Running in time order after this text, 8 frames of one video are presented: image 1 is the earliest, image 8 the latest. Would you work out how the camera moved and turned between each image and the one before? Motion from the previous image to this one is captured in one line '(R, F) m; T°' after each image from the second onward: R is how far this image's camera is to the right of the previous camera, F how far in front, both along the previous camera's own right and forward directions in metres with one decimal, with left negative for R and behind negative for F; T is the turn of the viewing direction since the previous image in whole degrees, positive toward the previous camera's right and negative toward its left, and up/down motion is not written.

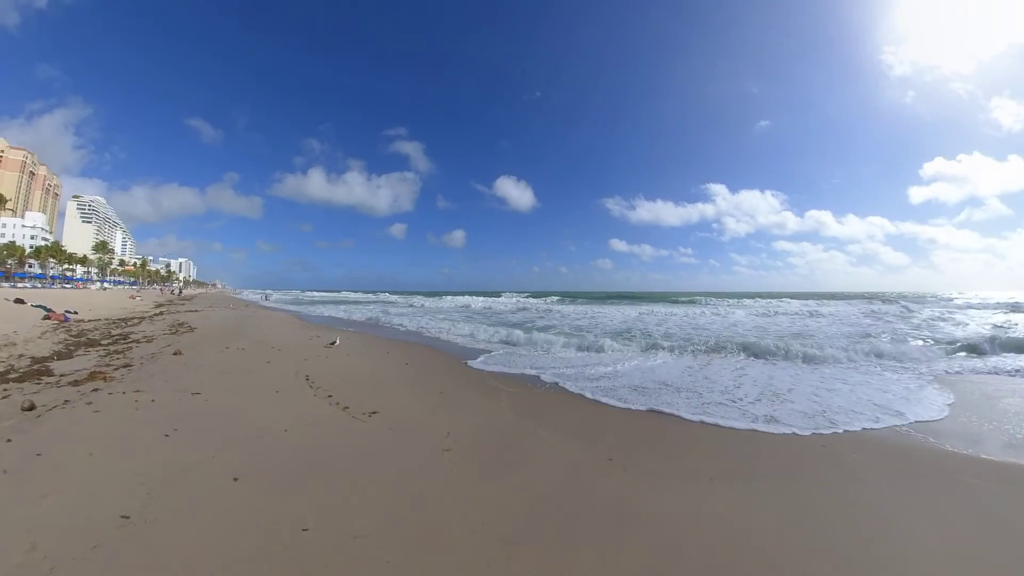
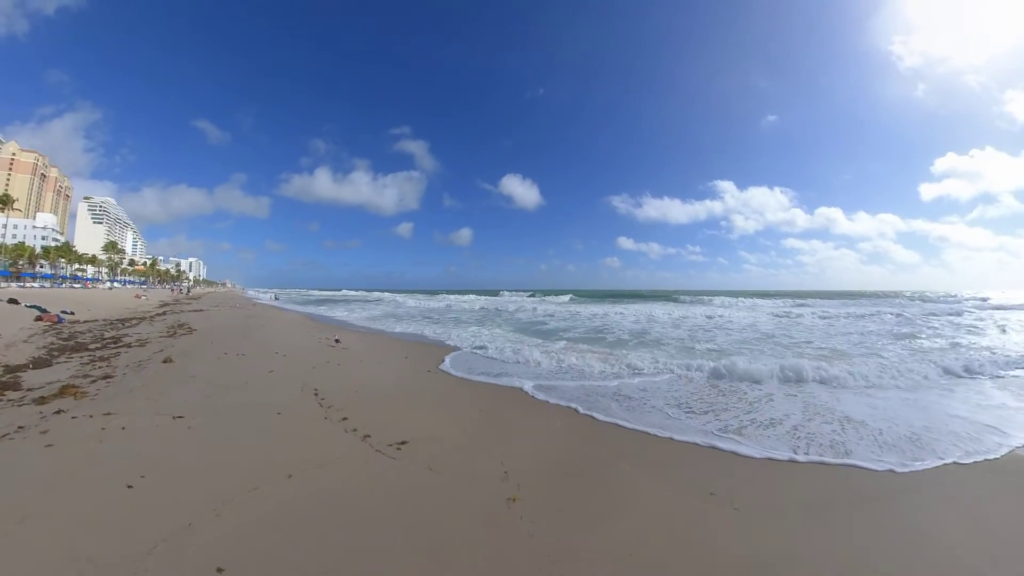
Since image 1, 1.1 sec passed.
(-0.3, +0.8) m; -1°
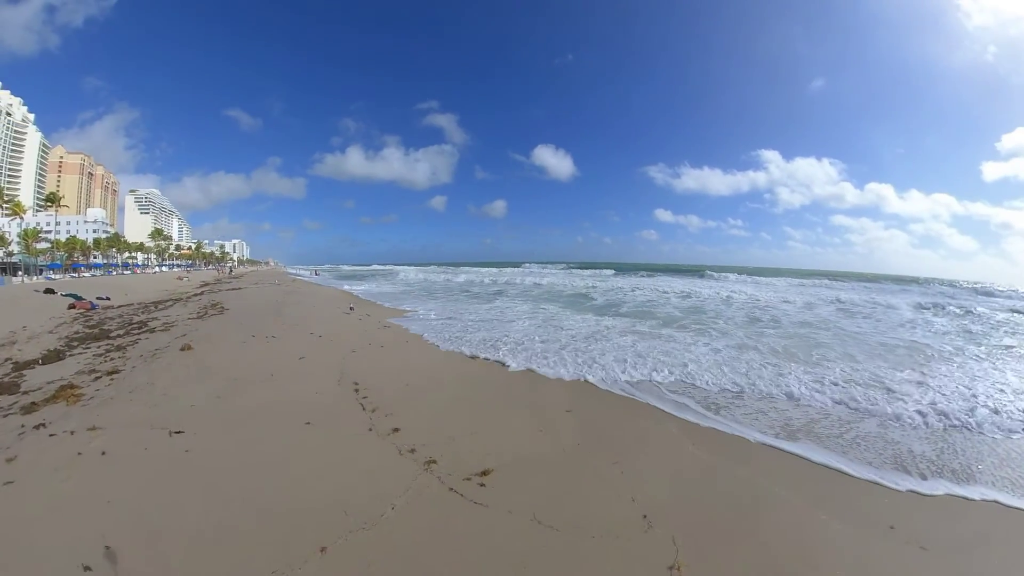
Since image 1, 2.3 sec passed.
(-0.4, +1.0) m; -4°
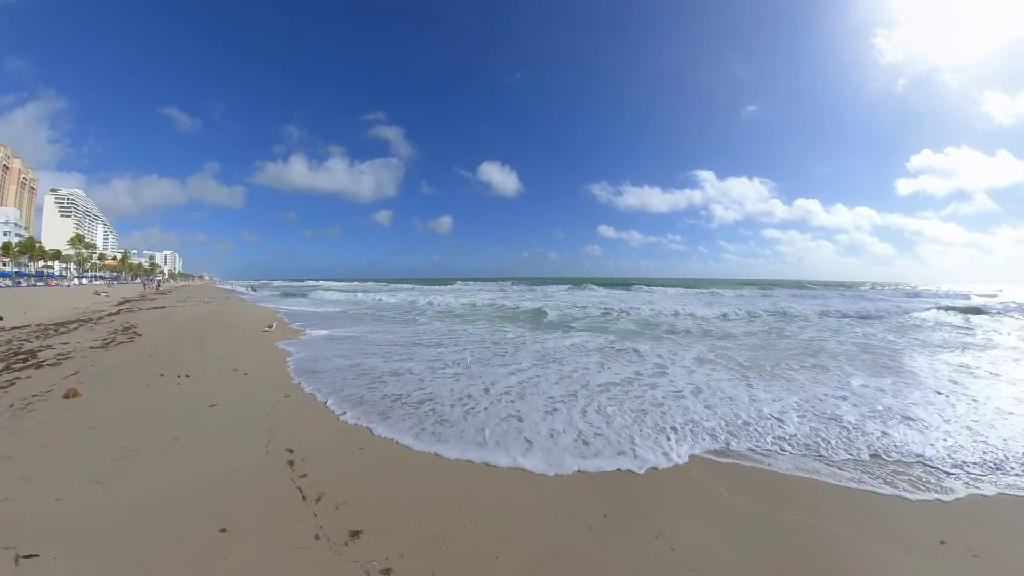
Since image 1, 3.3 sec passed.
(-0.2, +0.7) m; +6°
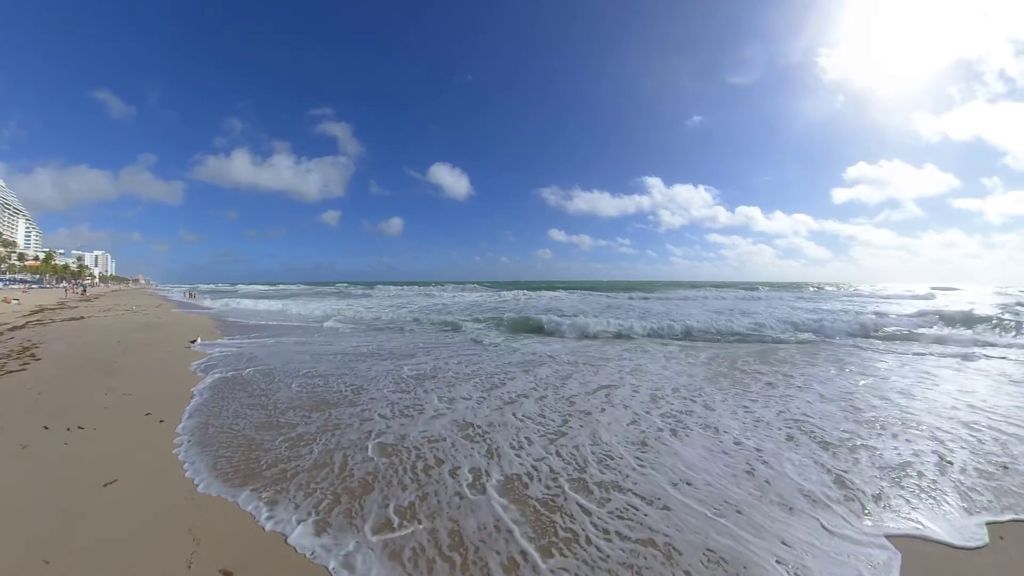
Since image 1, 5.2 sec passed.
(-0.4, +1.0) m; +5°
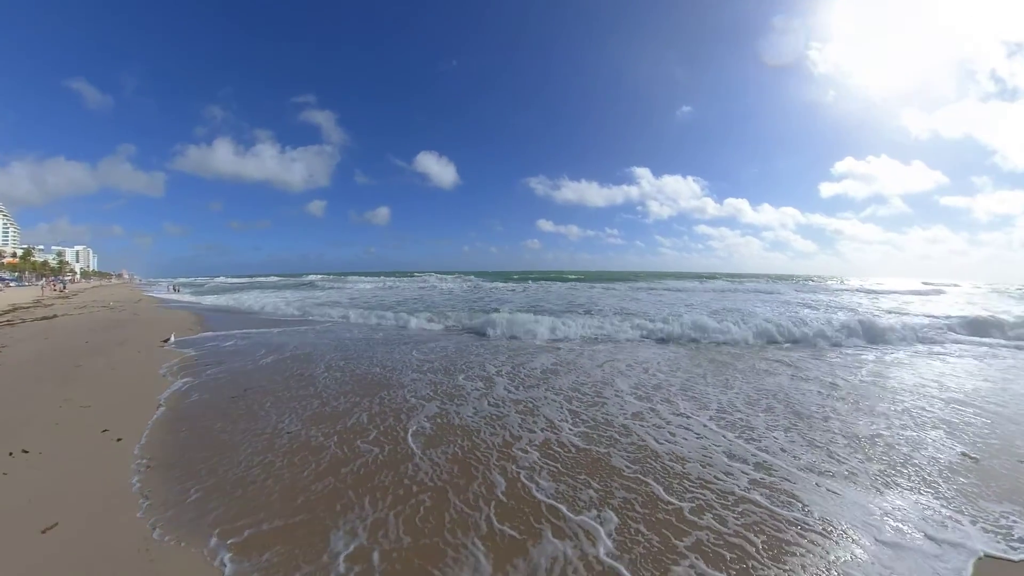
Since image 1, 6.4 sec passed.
(-0.1, +0.5) m; +1°
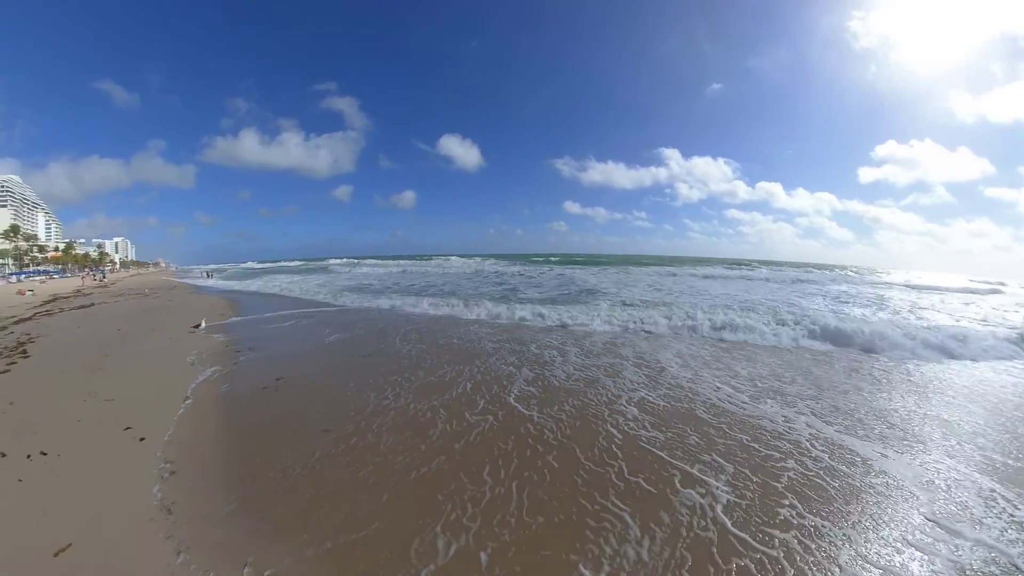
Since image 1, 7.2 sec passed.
(-0.2, +0.5) m; -3°
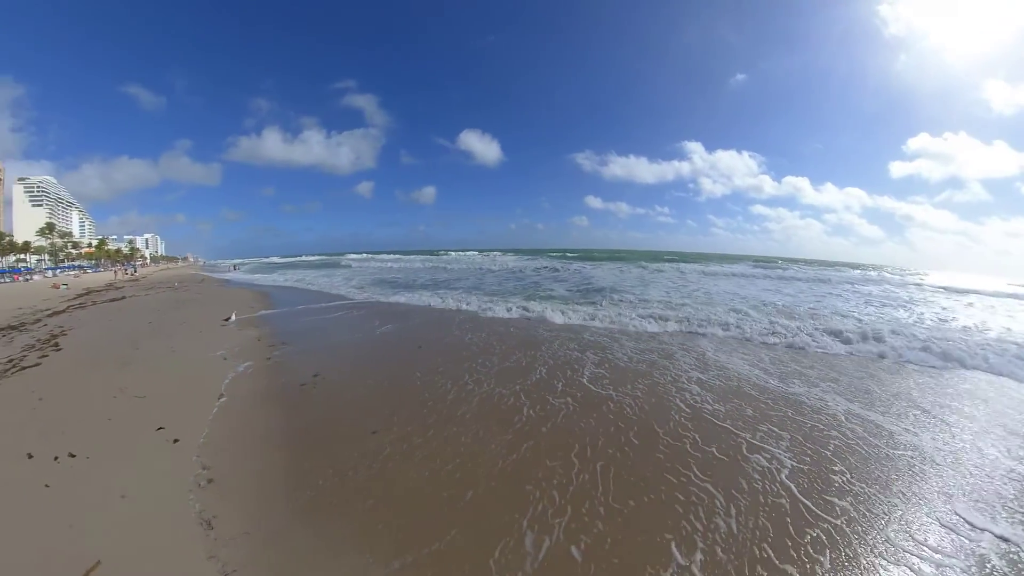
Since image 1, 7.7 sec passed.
(-0.3, +0.3) m; -2°
